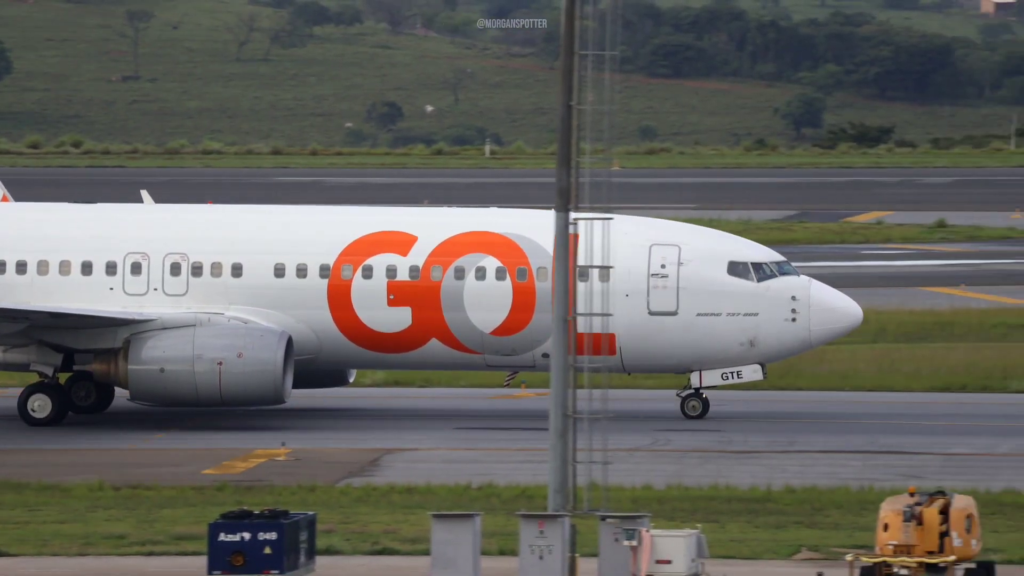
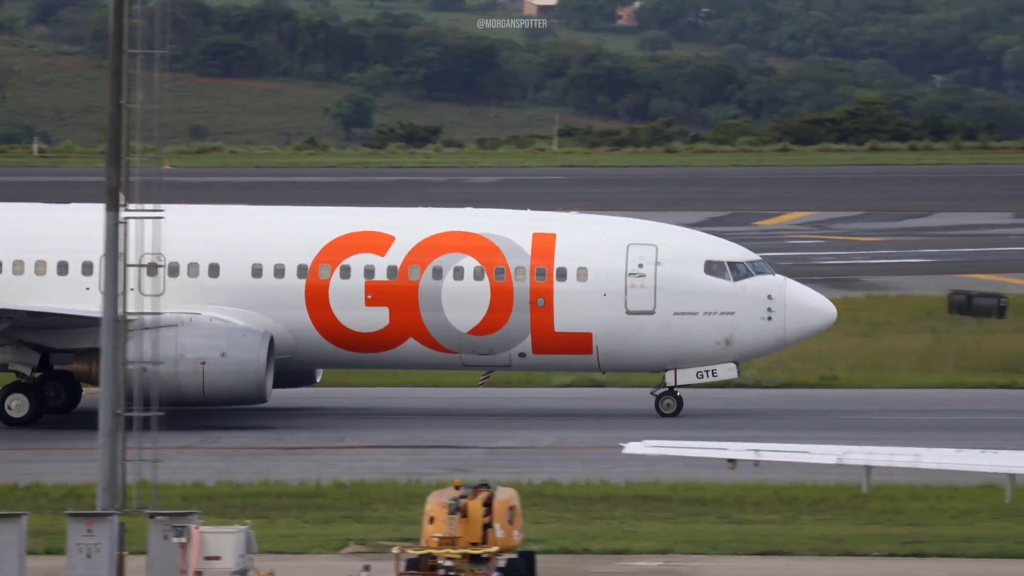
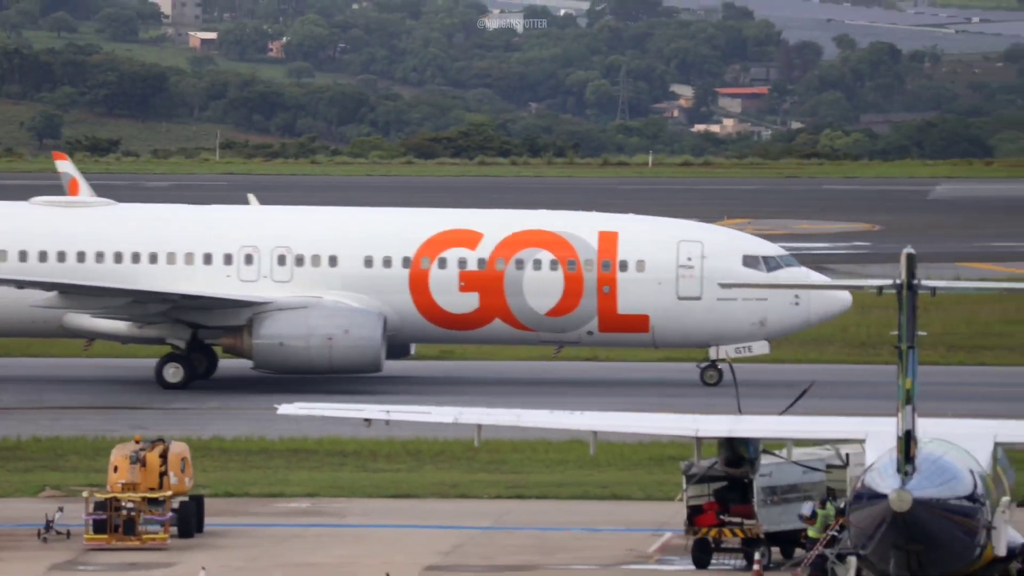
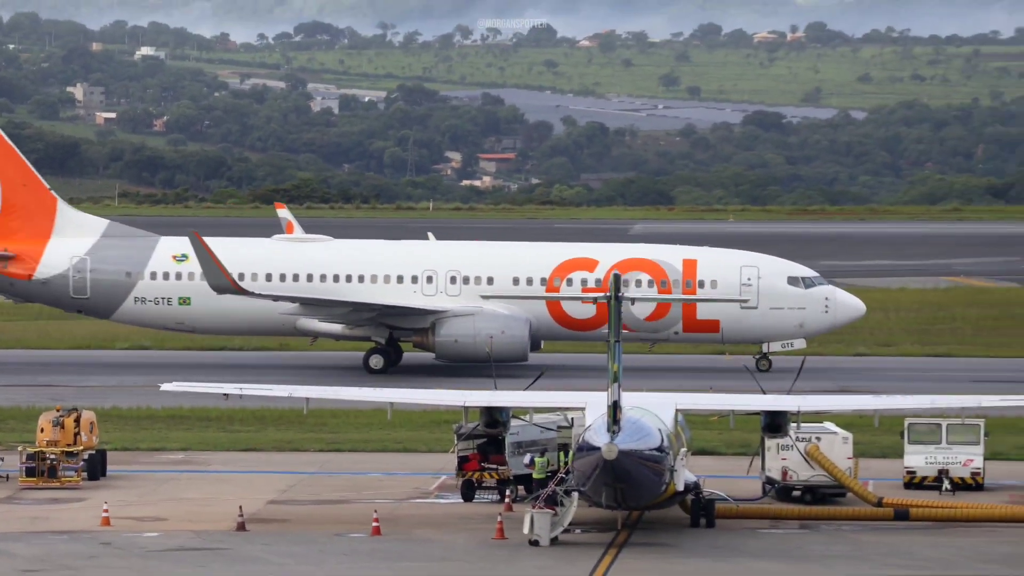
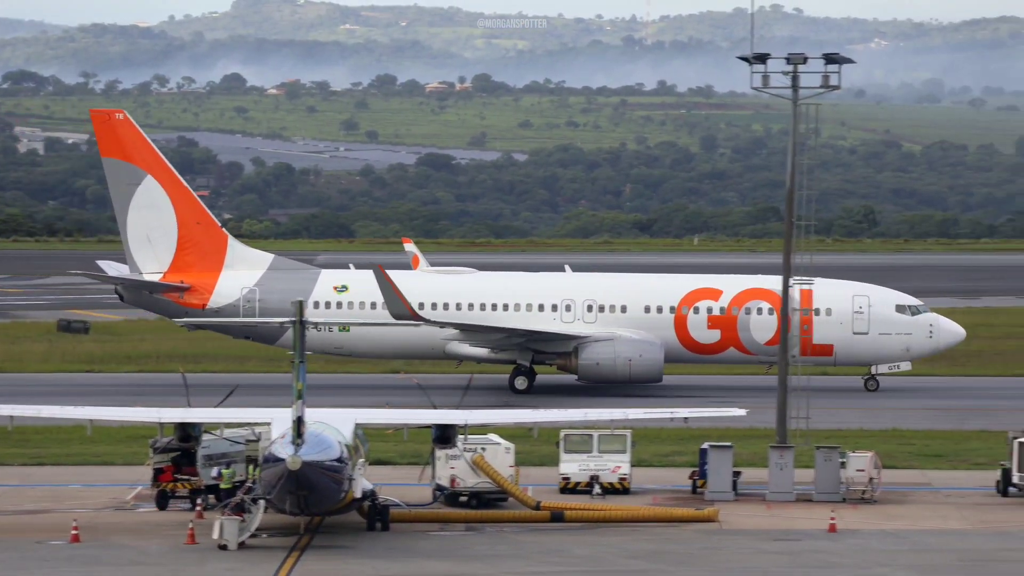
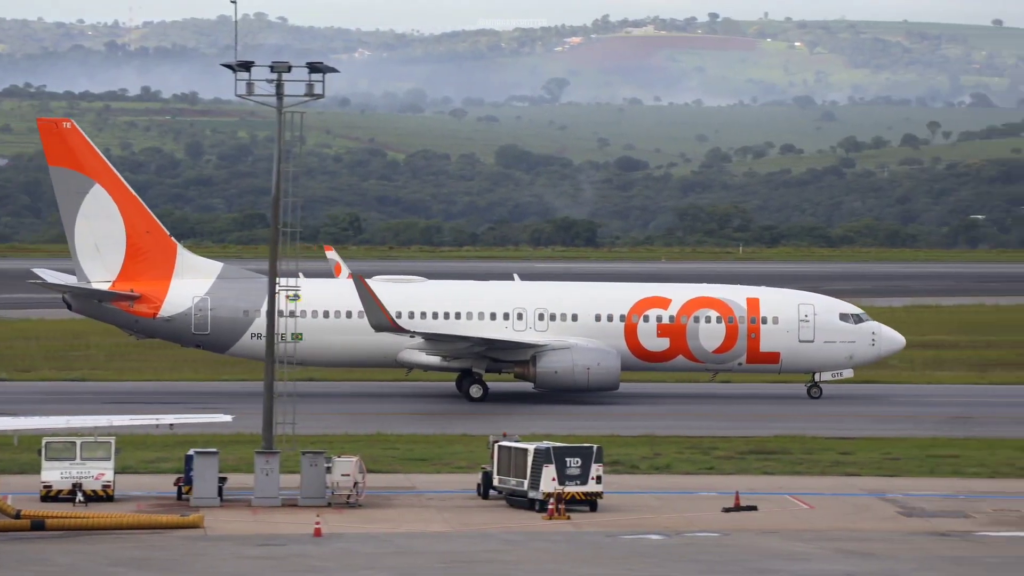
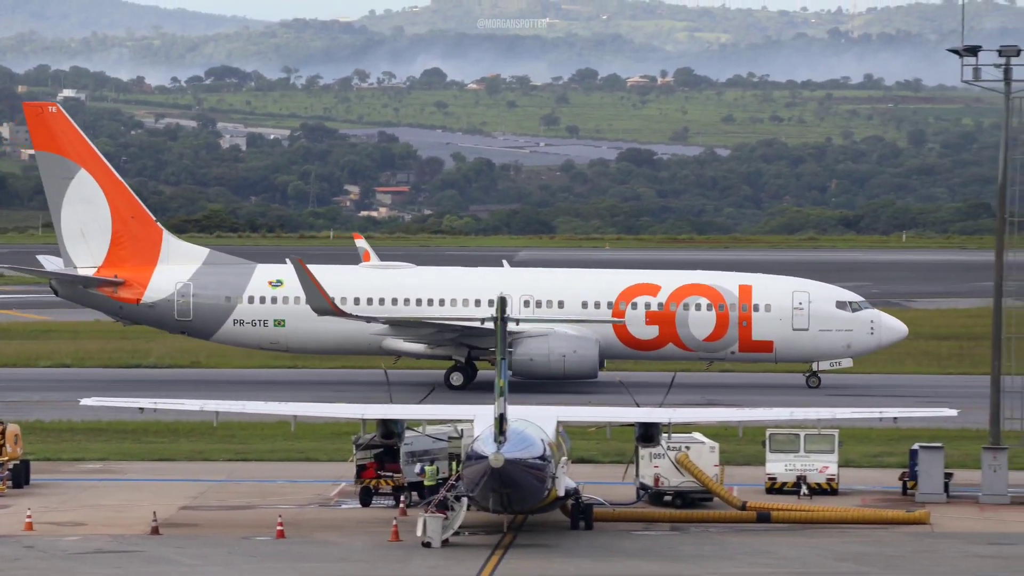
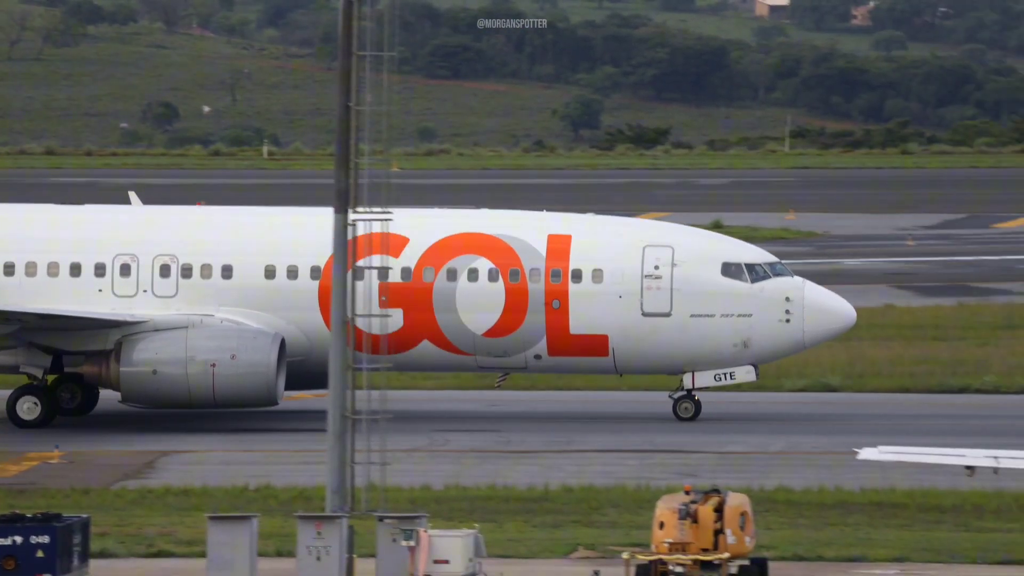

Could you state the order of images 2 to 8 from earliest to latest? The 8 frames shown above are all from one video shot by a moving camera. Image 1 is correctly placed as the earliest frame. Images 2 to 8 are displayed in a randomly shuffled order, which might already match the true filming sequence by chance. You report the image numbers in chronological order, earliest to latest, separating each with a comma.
8, 2, 3, 4, 7, 5, 6
